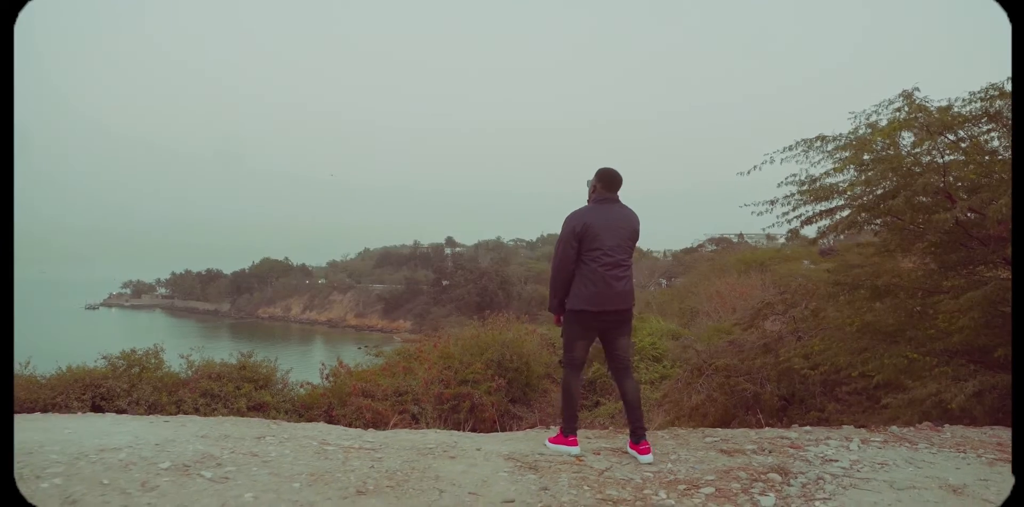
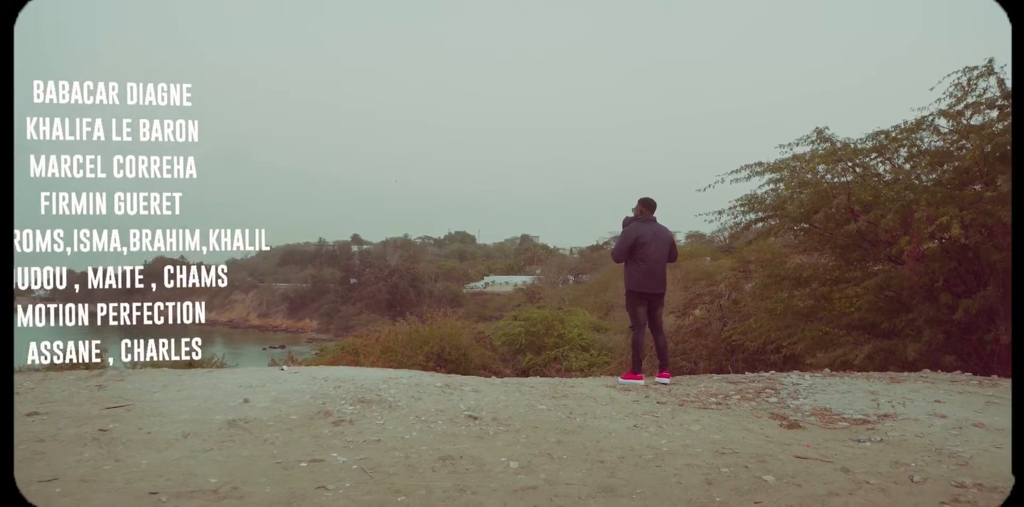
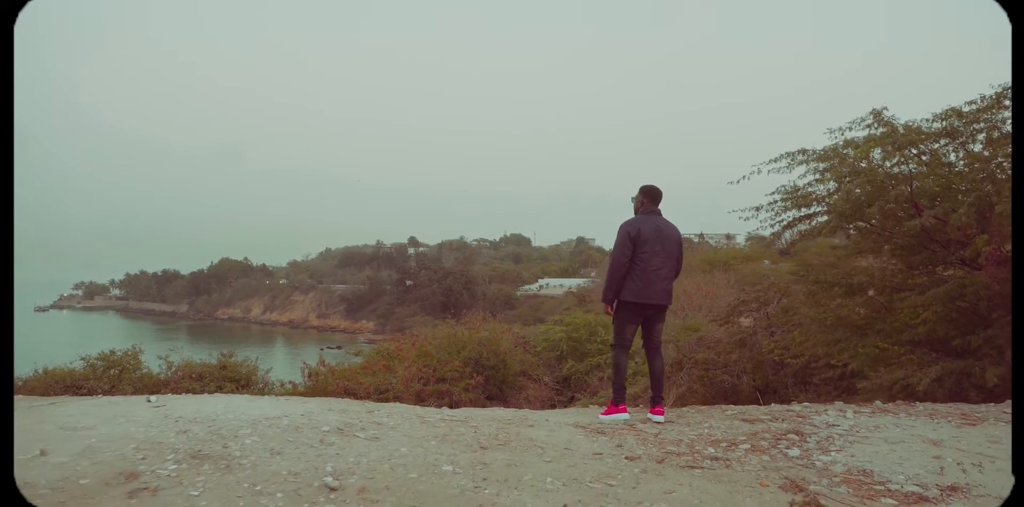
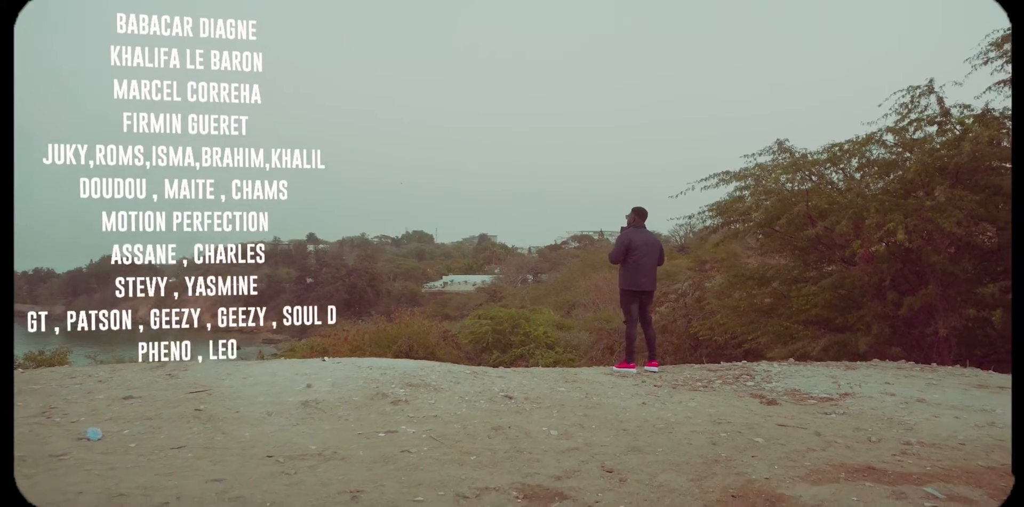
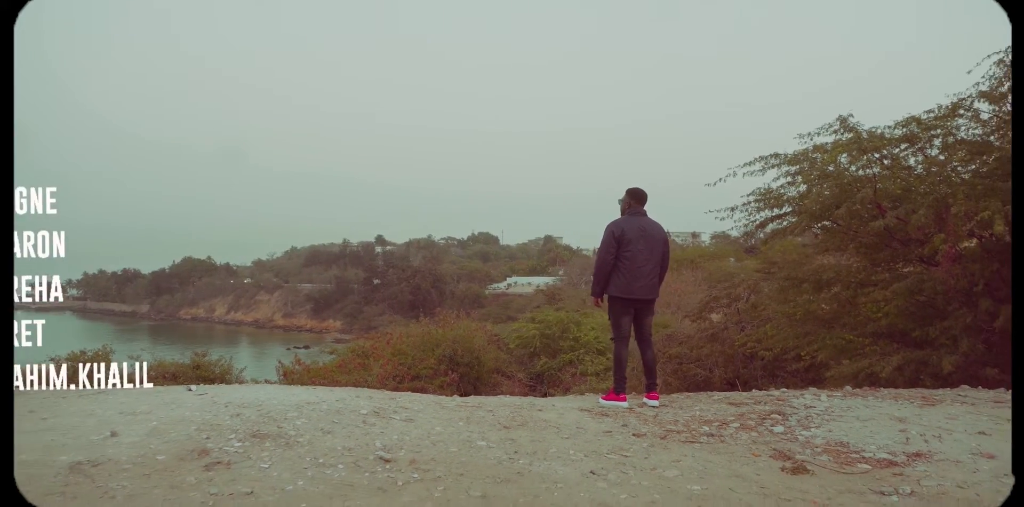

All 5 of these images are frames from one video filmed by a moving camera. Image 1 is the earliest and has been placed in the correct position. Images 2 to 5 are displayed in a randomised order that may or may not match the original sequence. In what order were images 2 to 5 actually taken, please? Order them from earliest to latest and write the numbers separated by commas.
3, 5, 2, 4
